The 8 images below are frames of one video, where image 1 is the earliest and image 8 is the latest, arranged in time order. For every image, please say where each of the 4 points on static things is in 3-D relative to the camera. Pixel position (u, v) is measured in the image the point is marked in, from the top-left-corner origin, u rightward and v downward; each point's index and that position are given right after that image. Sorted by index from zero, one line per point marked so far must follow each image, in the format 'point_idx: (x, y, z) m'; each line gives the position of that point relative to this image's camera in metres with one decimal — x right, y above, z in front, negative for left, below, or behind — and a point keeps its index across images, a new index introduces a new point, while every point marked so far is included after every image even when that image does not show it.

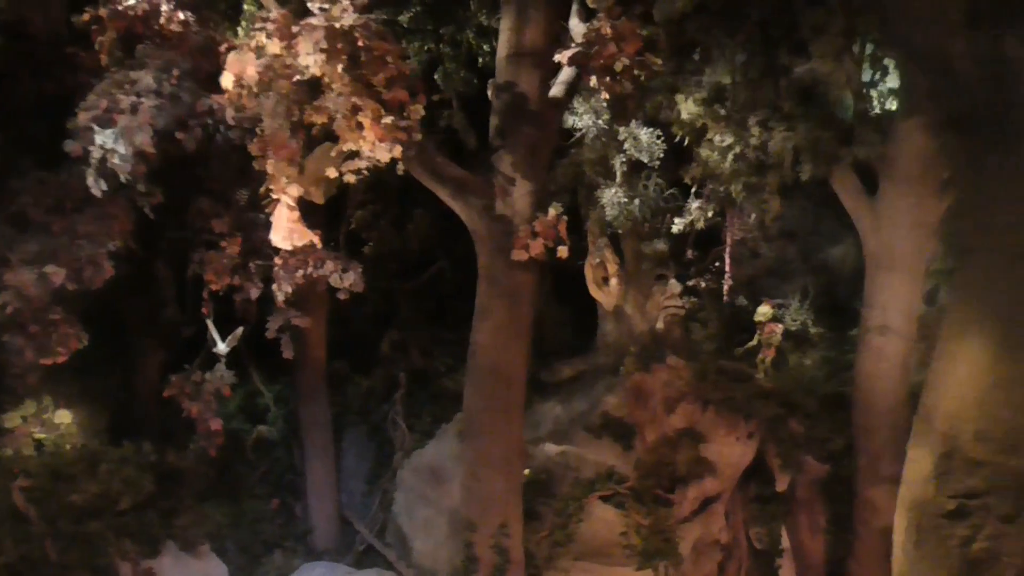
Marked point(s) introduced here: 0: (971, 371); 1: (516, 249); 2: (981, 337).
0: (+1.1, -0.2, +2.0) m
1: (0.0, +0.2, +3.4) m
2: (+1.1, -0.1, +2.0) m
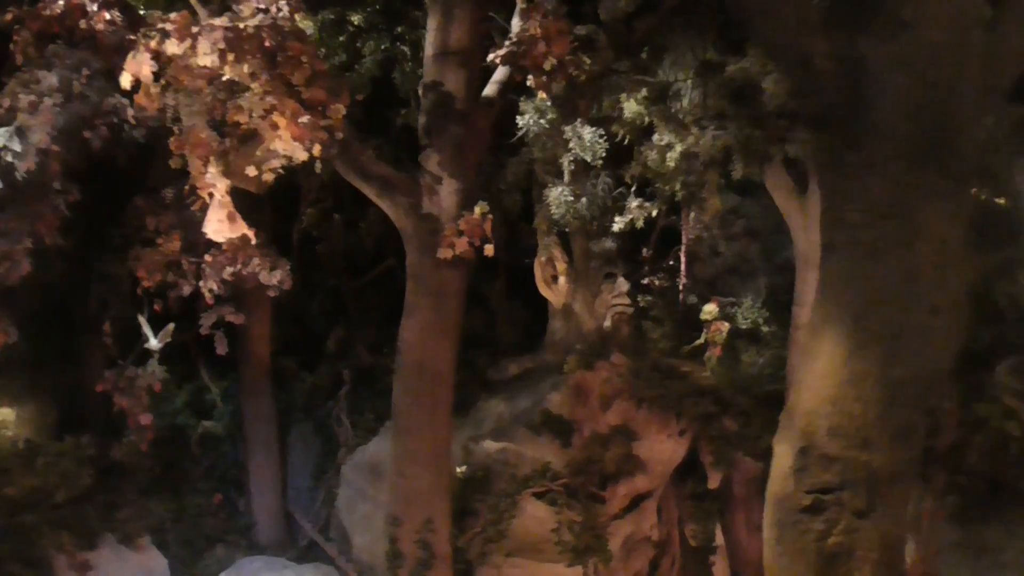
0: (+0.7, -0.2, +2.0) m
1: (-0.3, +0.2, +3.4) m
2: (+0.8, -0.1, +2.0) m
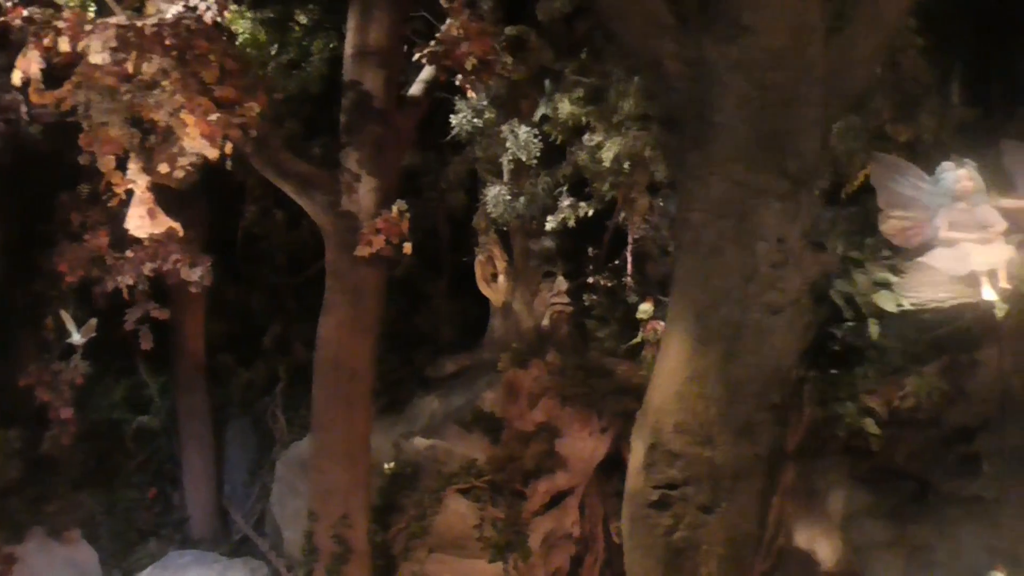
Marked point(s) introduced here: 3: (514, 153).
0: (+0.4, -0.2, +2.0) m
1: (-0.6, +0.2, +3.5) m
2: (+0.4, -0.1, +2.0) m
3: (0.0, +0.6, +4.0) m
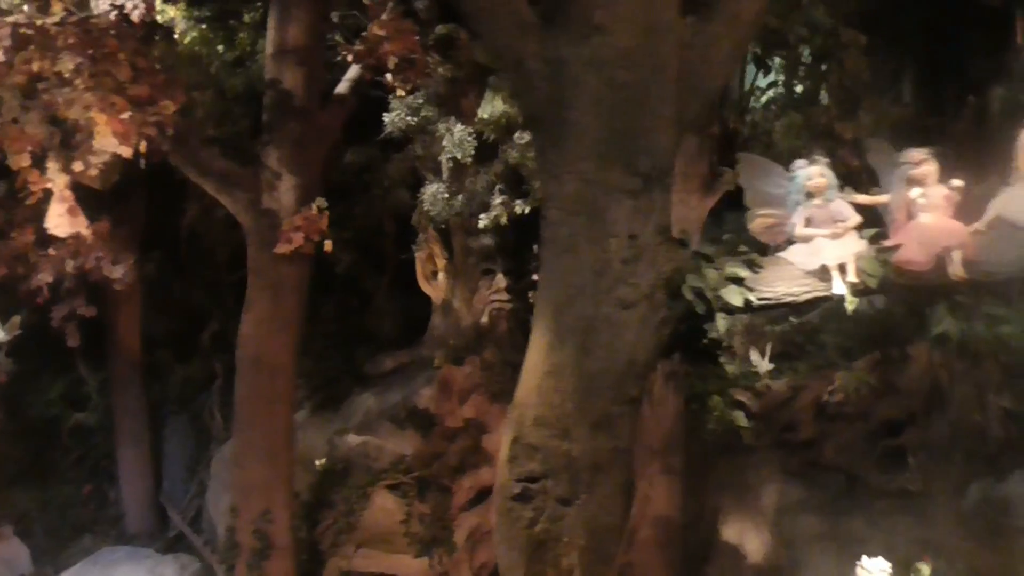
0: (+0.1, -0.2, +2.0) m
1: (-1.0, +0.2, +3.5) m
2: (+0.1, -0.1, +2.0) m
3: (-0.3, +0.7, +4.0) m
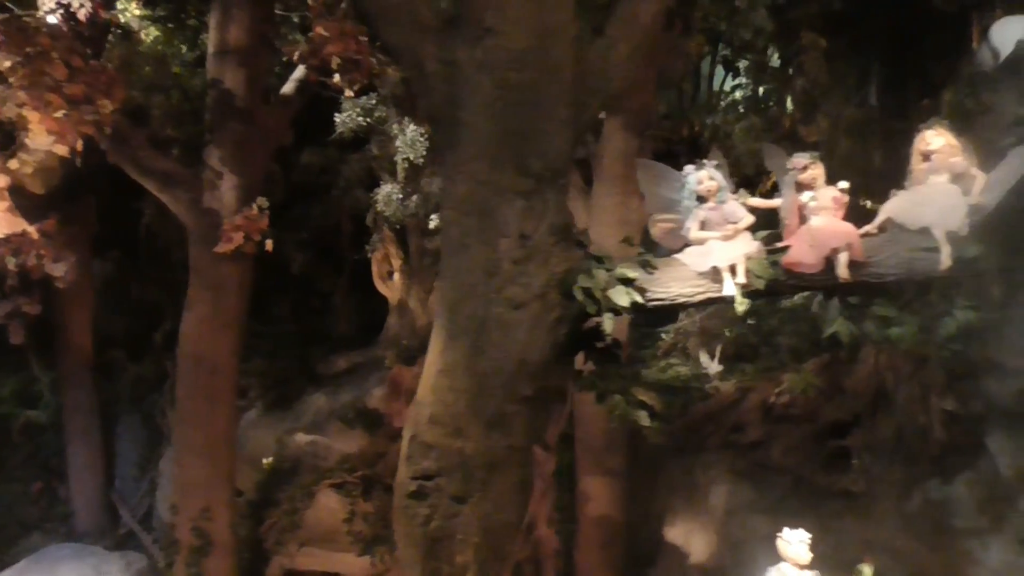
0: (-0.2, -0.2, +2.1) m
1: (-1.2, +0.2, +3.5) m
2: (-0.2, -0.1, +2.1) m
3: (-0.6, +0.7, +4.1) m
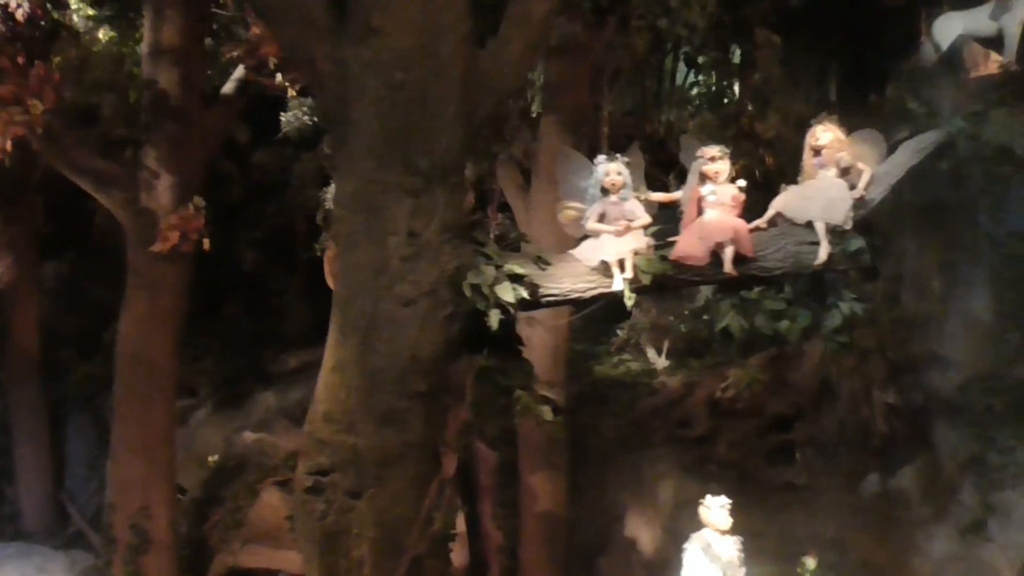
0: (-0.5, -0.2, +2.1) m
1: (-1.5, +0.2, +3.5) m
2: (-0.4, -0.1, +2.1) m
3: (-0.9, +0.7, +4.1) m
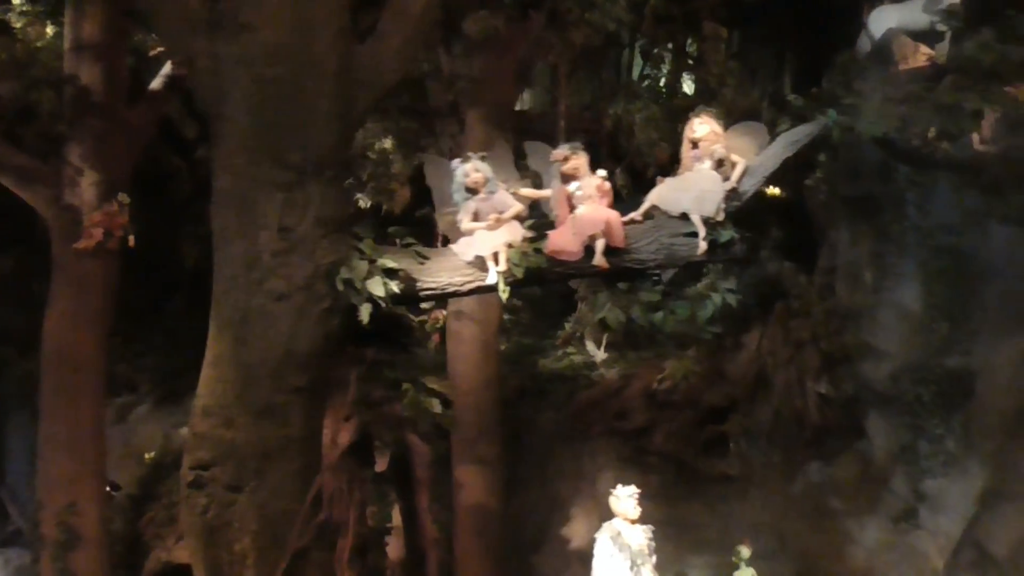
0: (-0.8, -0.2, +2.1) m
1: (-1.8, +0.2, +3.5) m
2: (-0.7, -0.1, +2.1) m
3: (-1.2, +0.7, +4.1) m
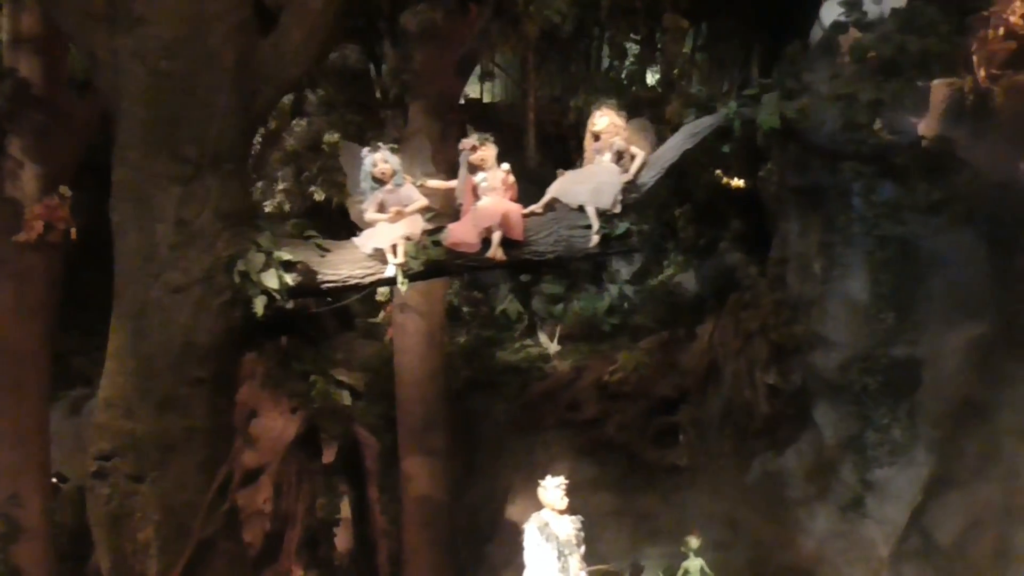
0: (-1.0, -0.1, +2.1) m
1: (-2.1, +0.2, +3.5) m
2: (-1.0, -0.1, +2.1) m
3: (-1.4, +0.7, +4.1) m
